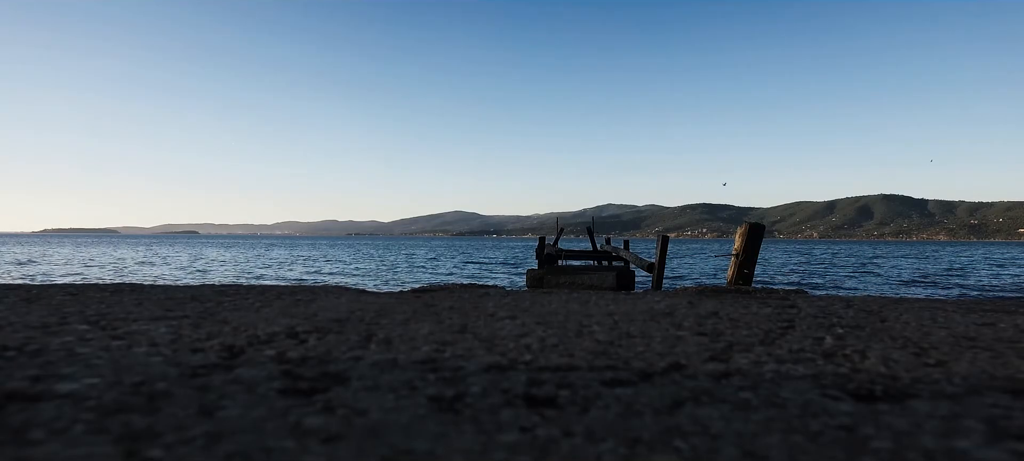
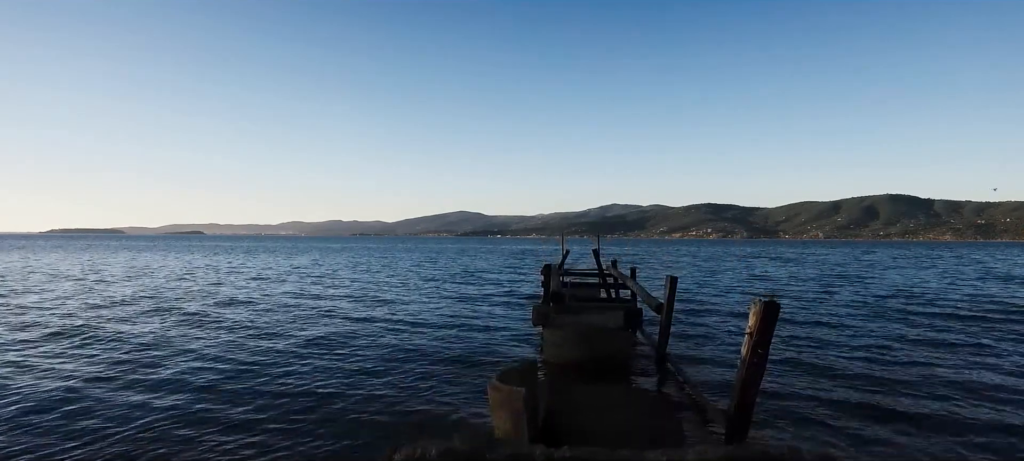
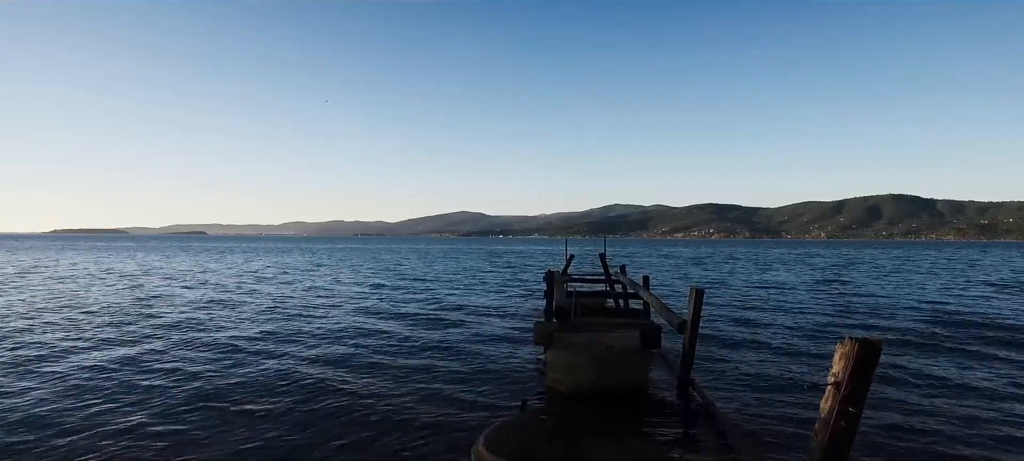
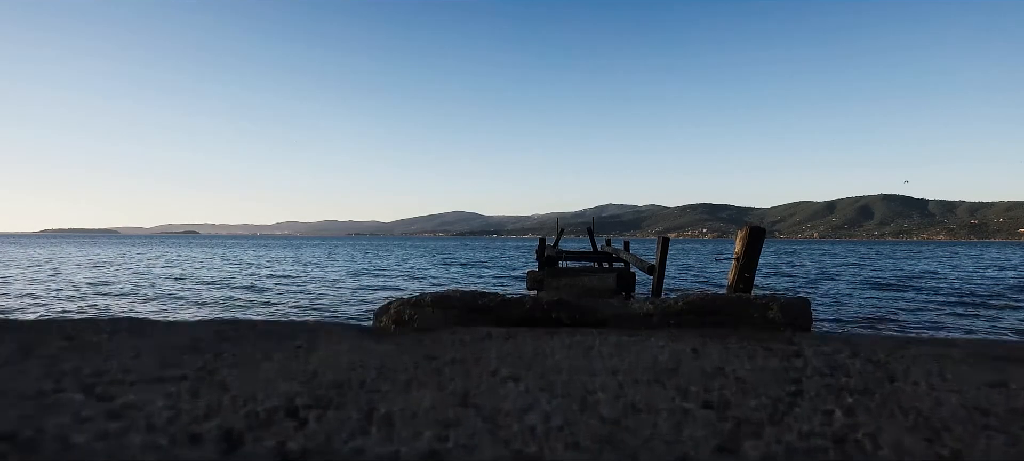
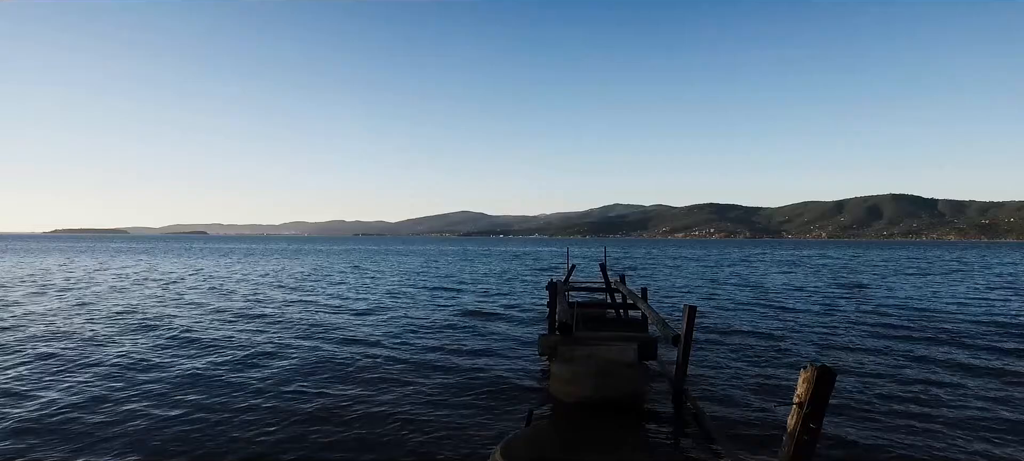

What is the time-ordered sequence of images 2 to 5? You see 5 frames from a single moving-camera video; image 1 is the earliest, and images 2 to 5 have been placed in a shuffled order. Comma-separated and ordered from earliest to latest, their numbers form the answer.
4, 2, 5, 3
